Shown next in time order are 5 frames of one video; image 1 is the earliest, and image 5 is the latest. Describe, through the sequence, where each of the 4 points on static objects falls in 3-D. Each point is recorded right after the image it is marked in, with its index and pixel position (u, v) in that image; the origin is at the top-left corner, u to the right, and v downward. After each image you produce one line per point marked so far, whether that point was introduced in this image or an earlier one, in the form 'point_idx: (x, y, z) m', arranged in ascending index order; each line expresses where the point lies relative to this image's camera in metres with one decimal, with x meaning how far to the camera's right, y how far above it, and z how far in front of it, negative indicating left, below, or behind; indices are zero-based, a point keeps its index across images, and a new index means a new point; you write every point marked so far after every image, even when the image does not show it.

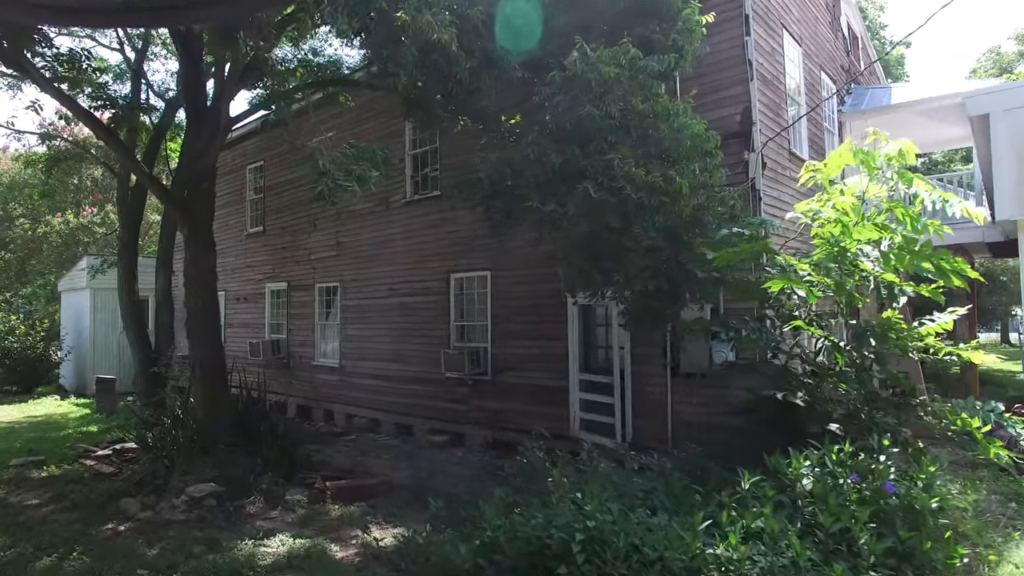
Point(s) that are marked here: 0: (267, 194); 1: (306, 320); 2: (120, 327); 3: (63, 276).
0: (-7.1, +2.7, +14.9) m
1: (-5.4, -0.8, +13.6) m
2: (-13.6, -1.4, +17.9) m
3: (-16.5, +0.4, +18.9) m
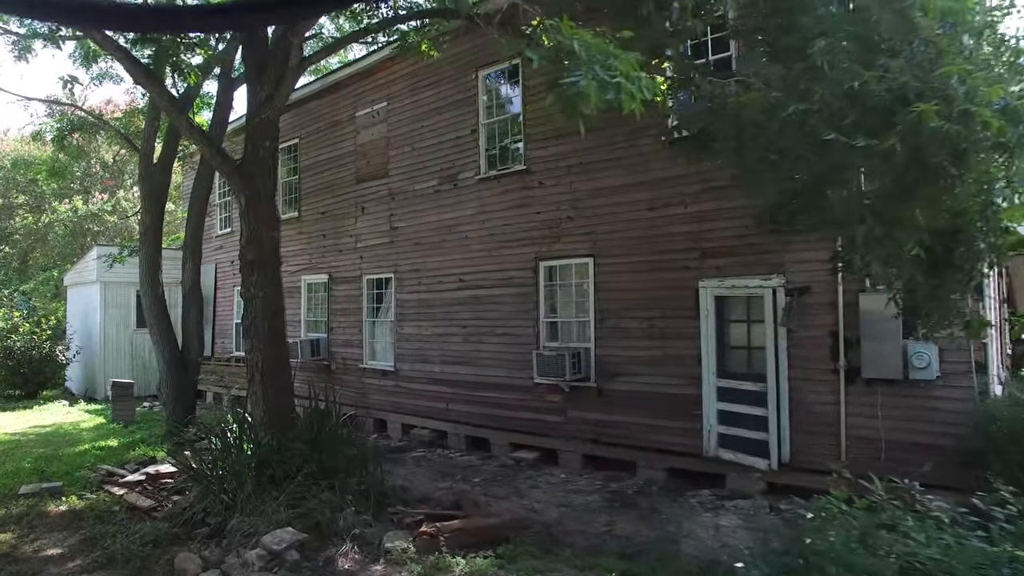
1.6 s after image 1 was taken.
0: (-5.4, +2.9, +13.2) m
1: (-3.7, -0.7, +11.9) m
2: (-12.0, -1.2, +16.3) m
3: (-14.8, +0.6, +17.2) m
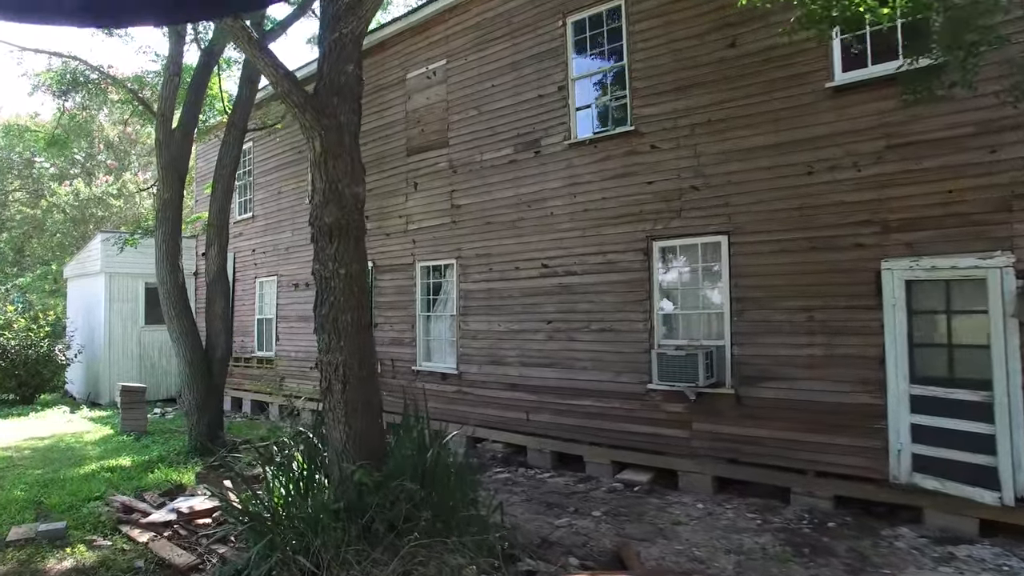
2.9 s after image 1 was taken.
0: (-3.9, +3.1, +11.5) m
1: (-2.2, -0.4, +10.2) m
2: (-10.5, -1.0, +14.6) m
3: (-13.3, +0.8, +15.5) m
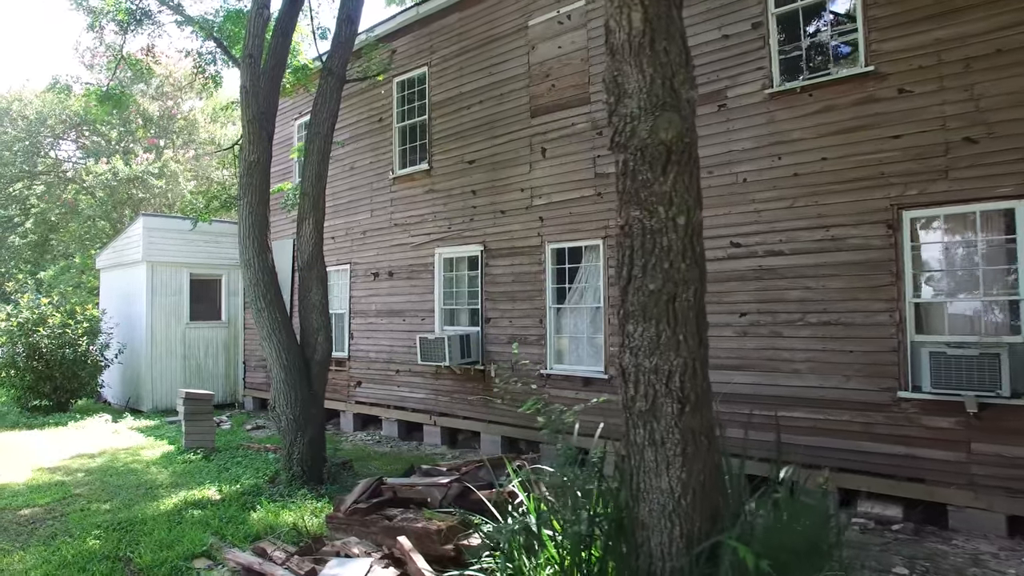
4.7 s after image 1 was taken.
0: (-1.5, +3.3, +9.8) m
1: (+0.2, -0.2, +8.5) m
2: (-8.1, -0.8, +12.8) m
3: (-10.9, +1.1, +13.8) m
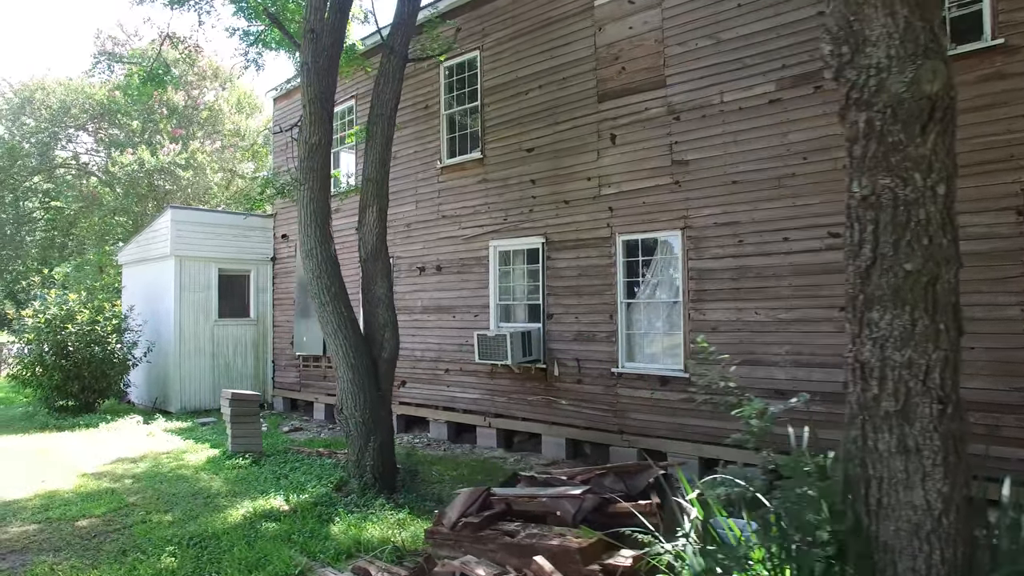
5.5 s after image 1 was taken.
0: (-0.5, +3.4, +9.3) m
1: (+1.2, -0.2, +8.0) m
2: (-7.1, -0.7, +12.3) m
3: (-9.9, +1.2, +13.3) m
